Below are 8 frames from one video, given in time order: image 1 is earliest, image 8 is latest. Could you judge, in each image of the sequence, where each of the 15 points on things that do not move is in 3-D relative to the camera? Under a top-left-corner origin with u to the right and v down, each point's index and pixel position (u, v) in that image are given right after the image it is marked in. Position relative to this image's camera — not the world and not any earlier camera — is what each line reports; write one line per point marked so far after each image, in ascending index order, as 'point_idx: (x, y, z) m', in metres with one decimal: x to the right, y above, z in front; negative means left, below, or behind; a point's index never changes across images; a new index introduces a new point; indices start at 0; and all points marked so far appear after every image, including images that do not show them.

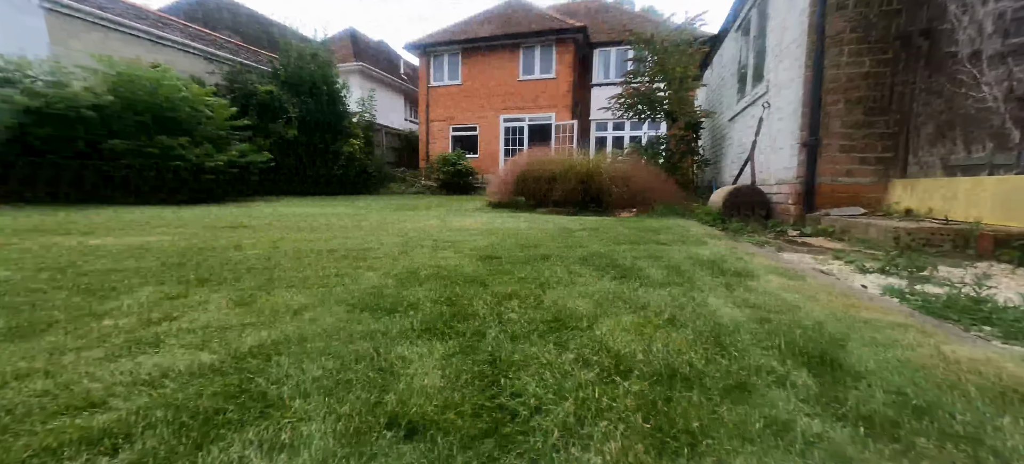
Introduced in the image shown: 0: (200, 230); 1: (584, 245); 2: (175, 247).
0: (-2.9, 0.0, +3.6) m
1: (+0.5, -0.1, +2.7) m
2: (-2.2, -0.1, +2.6) m
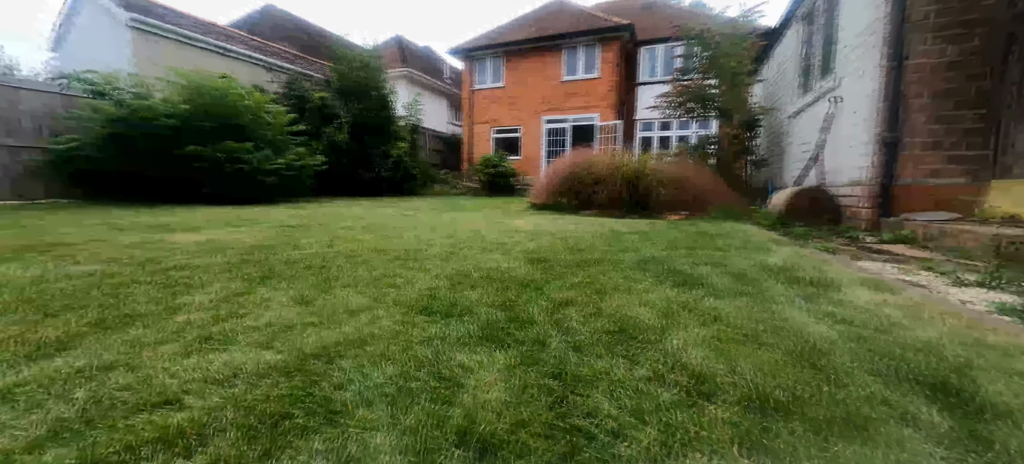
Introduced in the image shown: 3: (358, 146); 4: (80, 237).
0: (-2.4, 0.0, +3.8) m
1: (+0.8, -0.1, +2.6) m
2: (-1.9, -0.1, +2.7) m
3: (-4.9, +2.7, +12.5) m
4: (-3.4, 0.0, +3.1) m
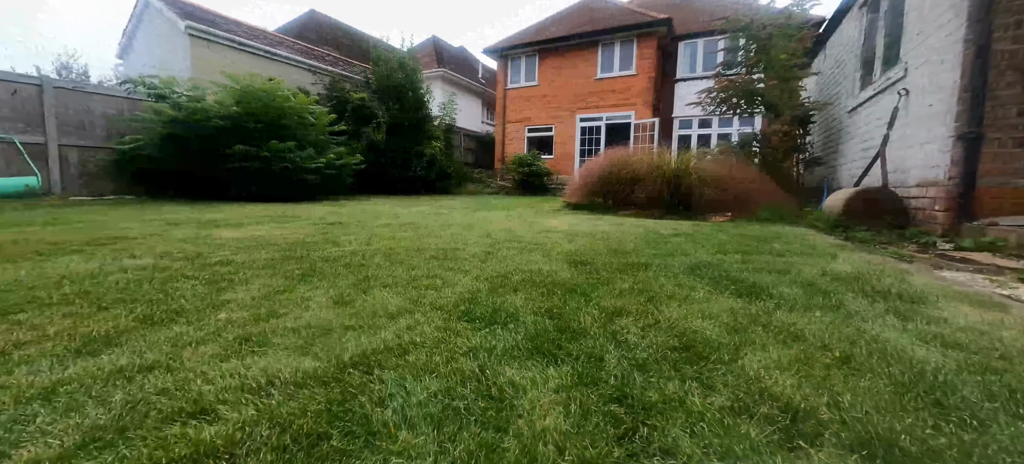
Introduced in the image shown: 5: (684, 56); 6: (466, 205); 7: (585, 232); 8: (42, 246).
0: (-2.1, +0.1, +3.9) m
1: (+1.1, -0.1, +2.4) m
2: (-1.6, -0.1, +2.8) m
3: (-3.8, +2.8, +12.7) m
4: (-3.1, 0.0, +3.2) m
5: (+6.3, +6.5, +14.6) m
6: (-0.9, +0.6, +8.0) m
7: (+0.7, 0.0, +3.5) m
8: (-2.9, -0.1, +2.4) m
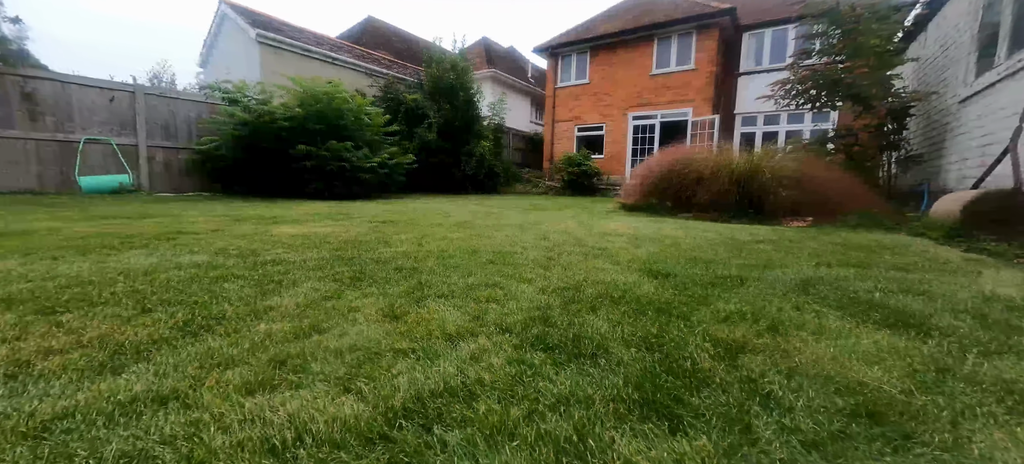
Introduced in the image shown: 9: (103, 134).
0: (-1.5, +0.1, +3.9) m
1: (+1.4, -0.2, +2.1) m
2: (-1.2, 0.0, +2.7) m
3: (-2.2, +2.8, +12.9) m
4: (-2.6, 0.0, +3.3) m
5: (+8.1, +6.3, +13.6) m
6: (+0.1, +0.5, +7.8) m
7: (+1.1, 0.0, +3.2) m
8: (-2.5, 0.0, +2.5) m
9: (-8.9, +2.1, +8.6) m
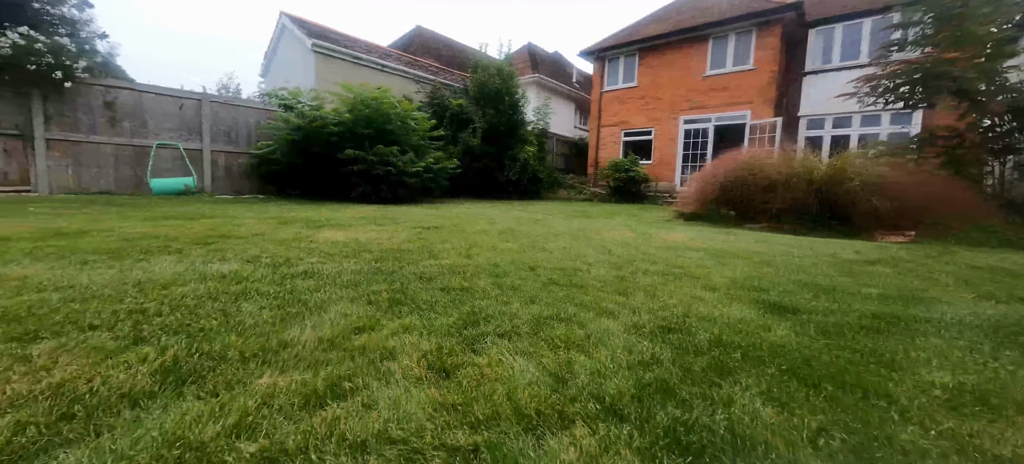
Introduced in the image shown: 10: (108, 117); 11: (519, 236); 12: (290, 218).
0: (-1.0, 0.0, +3.7) m
1: (+1.7, -0.3, +1.6) m
2: (-0.8, -0.1, +2.5) m
3: (-0.7, +2.7, +12.7) m
4: (-2.2, 0.0, +3.3) m
5: (+9.7, +5.9, +12.4) m
6: (+1.0, +0.4, +7.4) m
7: (+1.5, -0.1, +2.7) m
8: (-2.2, -0.1, +2.4) m
9: (-7.8, +2.1, +9.1) m
10: (-8.6, +2.5, +8.5) m
11: (+0.1, 0.0, +3.3) m
12: (-2.6, +0.2, +4.6) m
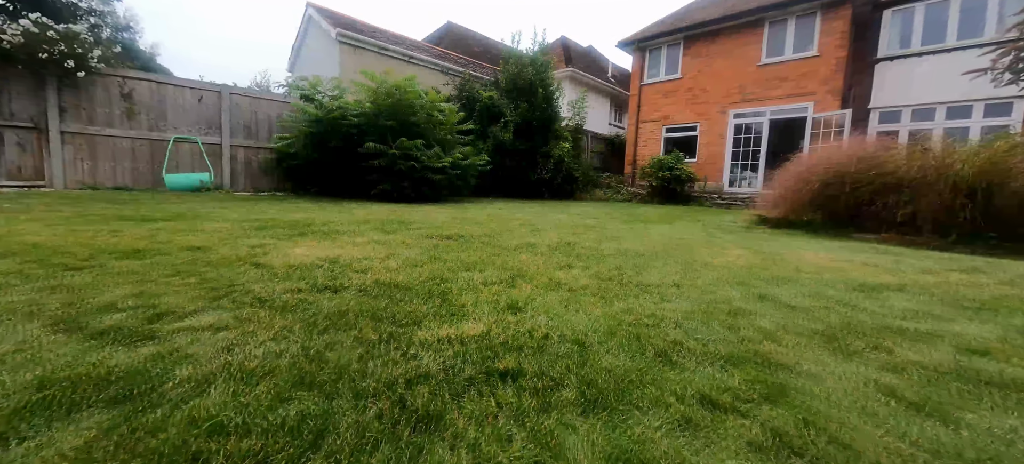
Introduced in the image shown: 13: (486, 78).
0: (-0.7, 0.0, +2.8) m
1: (+1.9, -0.4, +0.5) m
2: (-0.6, -0.2, +1.5) m
3: (+0.3, +2.6, +11.7) m
4: (-1.9, 0.0, +2.4) m
5: (+10.7, +5.7, +10.7) m
6: (+1.6, +0.3, +6.3) m
7: (+1.8, -0.2, +1.6) m
8: (-1.9, -0.1, +1.6) m
9: (-7.0, +2.2, +8.6) m
10: (-7.9, +2.5, +8.0) m
11: (+0.4, -0.1, +2.3) m
12: (-2.2, +0.1, +3.7) m
13: (-0.9, +5.1, +13.0) m
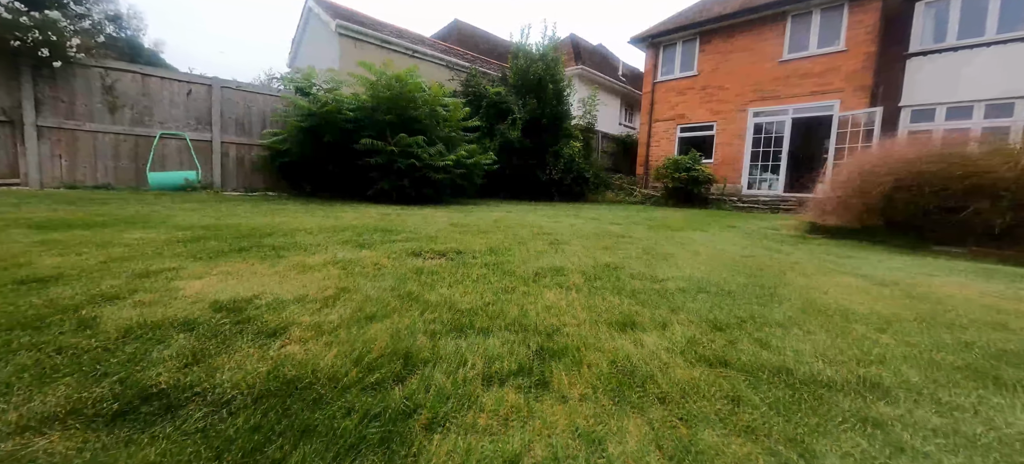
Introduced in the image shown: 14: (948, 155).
0: (-0.6, -0.1, +2.1) m
1: (+1.9, -0.5, -0.3) m
2: (-0.5, -0.2, +0.9) m
3: (+0.5, +2.5, +11.0) m
4: (-1.8, -0.1, +1.7) m
5: (+10.9, +5.5, +9.8) m
6: (+1.7, +0.2, +5.6) m
7: (+1.9, -0.3, +0.9) m
8: (-1.8, -0.2, +0.9) m
9: (-6.9, +2.1, +8.0) m
10: (-7.7, +2.5, +7.4) m
11: (+0.5, -0.2, +1.6) m
12: (-2.1, 0.0, +3.0) m
13: (-0.6, +5.0, +12.3) m
14: (+4.2, +0.7, +3.8) m
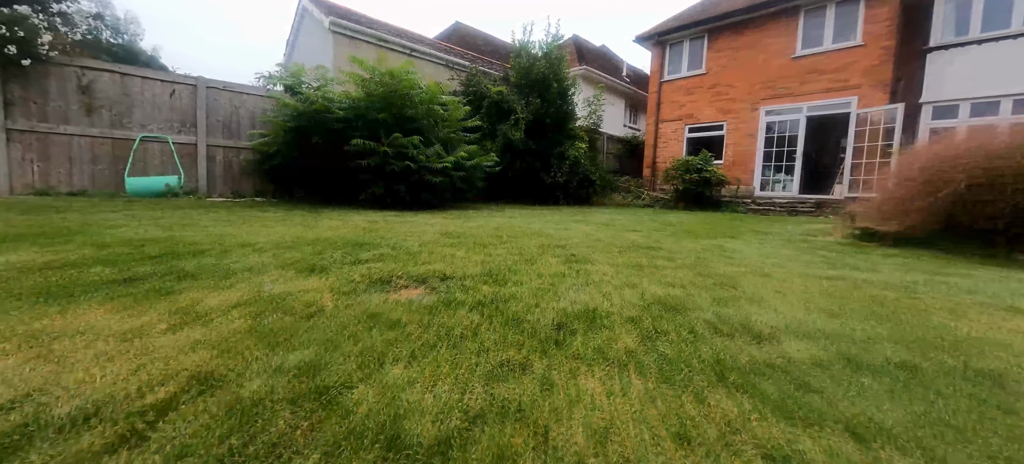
0: (-0.6, -0.2, +1.5) m
1: (+1.9, -0.5, -0.9) m
2: (-0.5, -0.3, +0.3) m
3: (+0.6, +2.3, +10.5) m
4: (-1.8, -0.2, +1.2) m
5: (+11.0, +5.5, +9.2) m
6: (+1.8, +0.1, +5.0) m
7: (+1.9, -0.4, +0.3) m
8: (-1.8, -0.2, +0.3) m
9: (-6.8, +2.0, +7.5) m
10: (-7.7, +2.3, +7.0) m
11: (+0.5, -0.3, +1.0) m
12: (-2.0, 0.0, +2.5) m
13: (-0.5, +4.9, +11.8) m
14: (+4.2, +0.7, +3.2) m
